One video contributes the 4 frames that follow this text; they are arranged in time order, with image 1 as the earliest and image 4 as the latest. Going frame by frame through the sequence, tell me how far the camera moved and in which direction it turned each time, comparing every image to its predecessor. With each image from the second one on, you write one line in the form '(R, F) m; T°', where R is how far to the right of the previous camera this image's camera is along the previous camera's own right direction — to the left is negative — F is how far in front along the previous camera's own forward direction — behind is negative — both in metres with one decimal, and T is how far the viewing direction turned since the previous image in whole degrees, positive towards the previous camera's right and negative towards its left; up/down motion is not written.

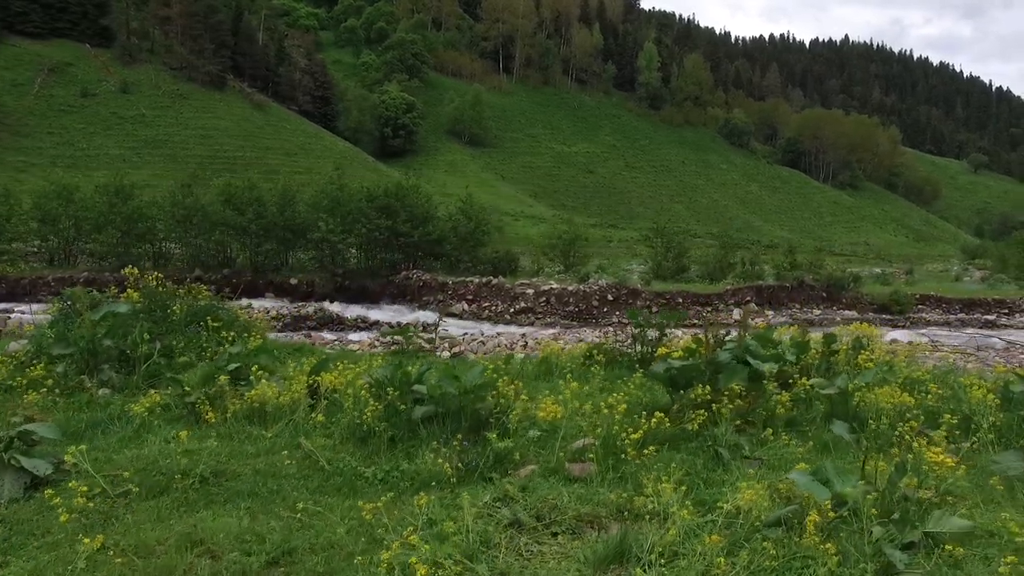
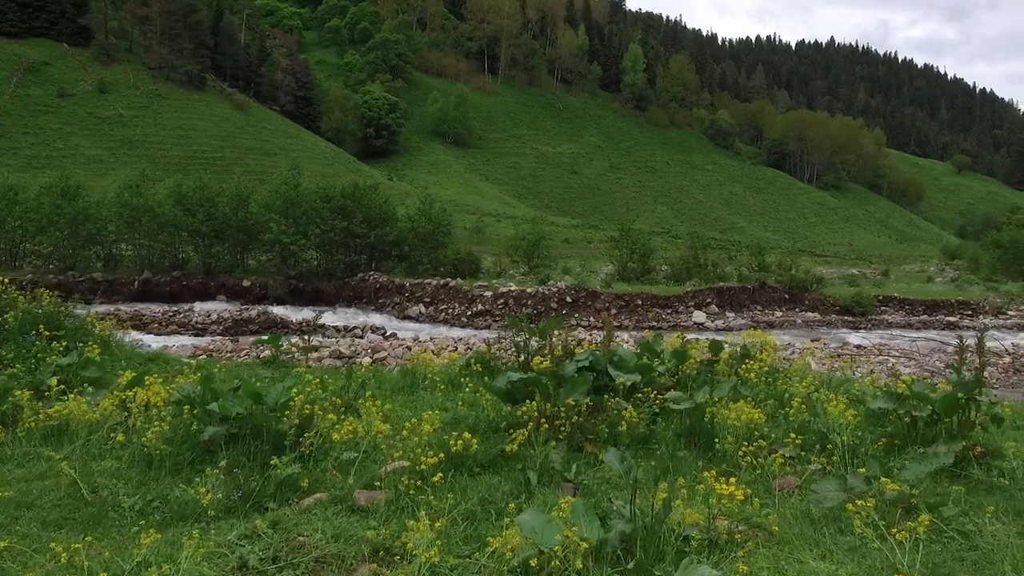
(+1.2, +0.5) m; +1°
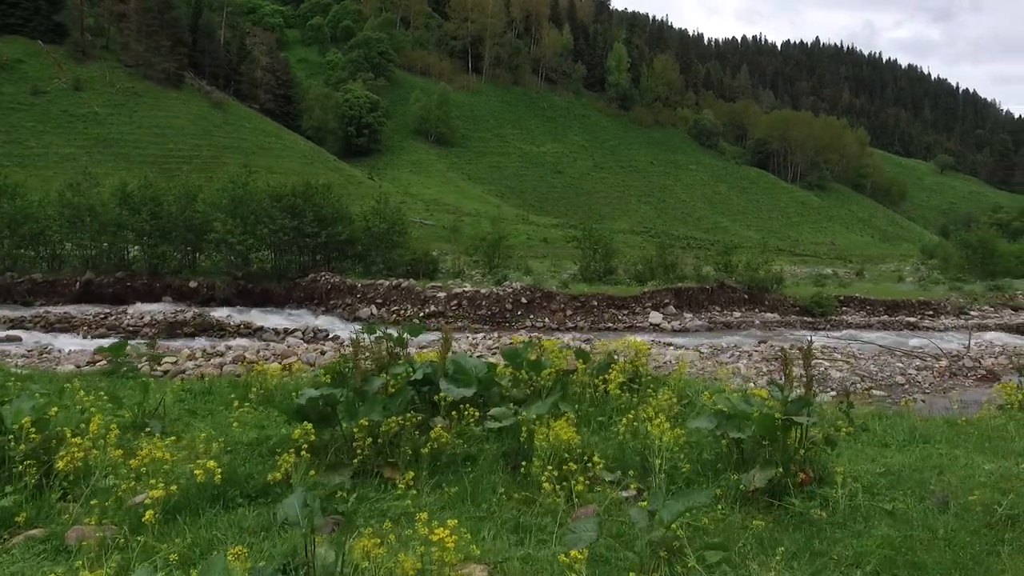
(+1.2, +0.5) m; +1°
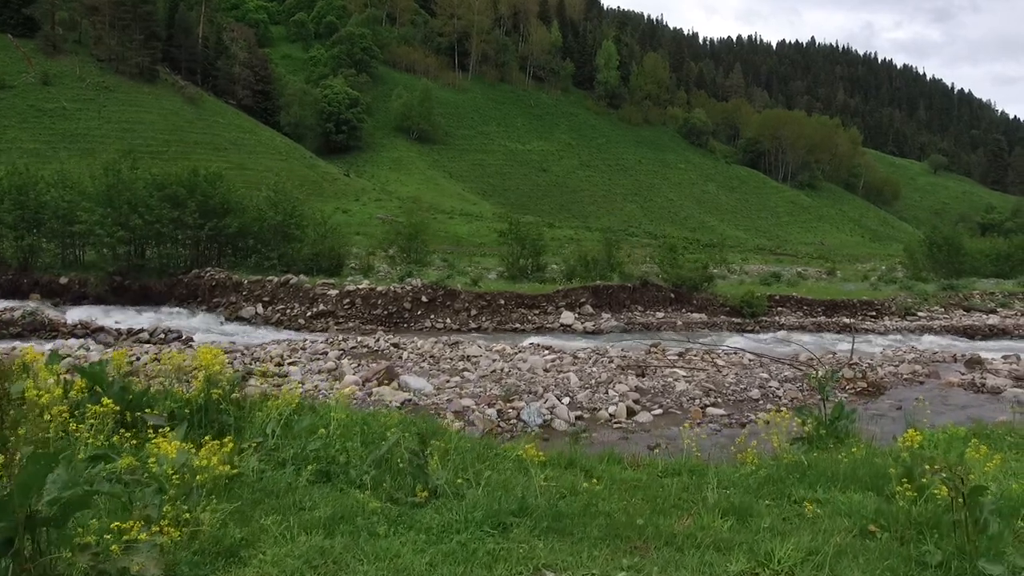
(+3.1, +2.2) m; 0°
